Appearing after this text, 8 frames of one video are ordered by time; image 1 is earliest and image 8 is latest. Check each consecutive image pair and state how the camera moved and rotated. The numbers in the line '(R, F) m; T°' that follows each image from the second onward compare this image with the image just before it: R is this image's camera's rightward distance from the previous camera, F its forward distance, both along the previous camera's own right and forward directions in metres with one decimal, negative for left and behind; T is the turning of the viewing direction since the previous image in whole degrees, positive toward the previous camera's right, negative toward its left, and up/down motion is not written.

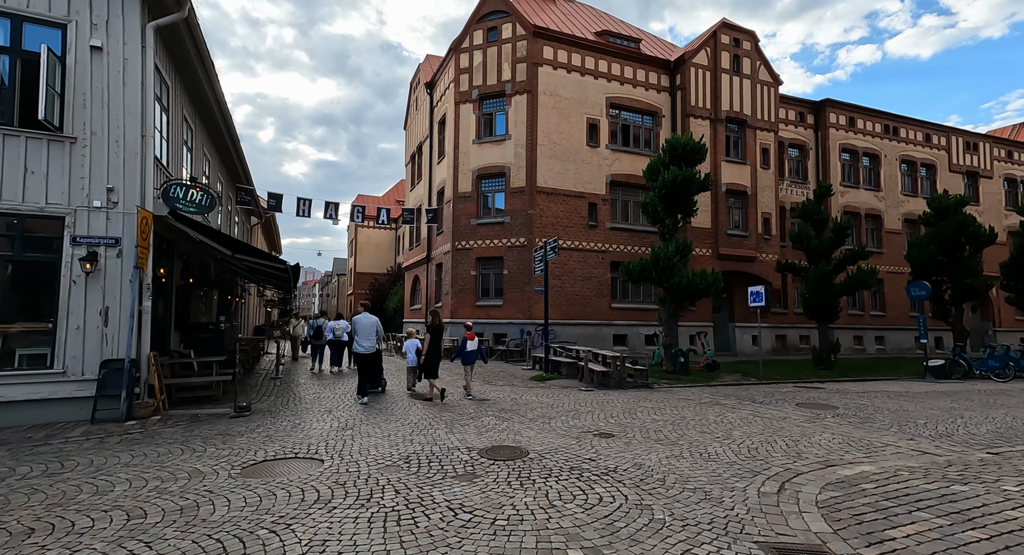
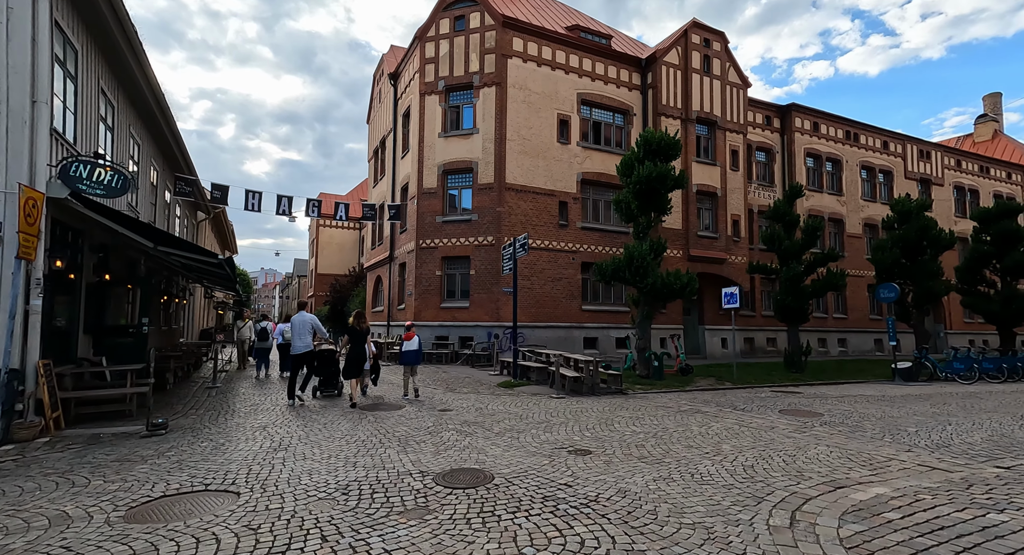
(0.0, +0.9) m; +3°
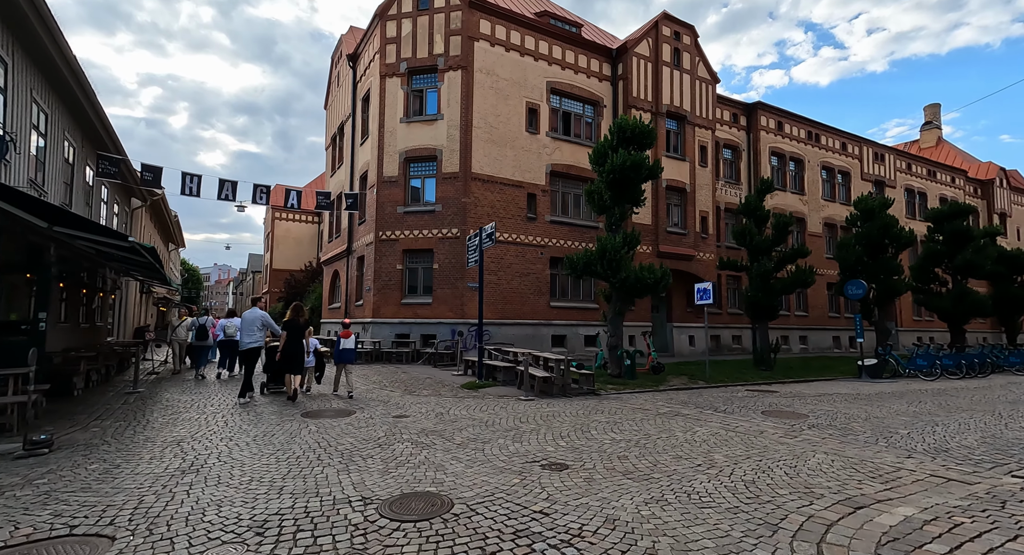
(0.0, +0.9) m; +4°
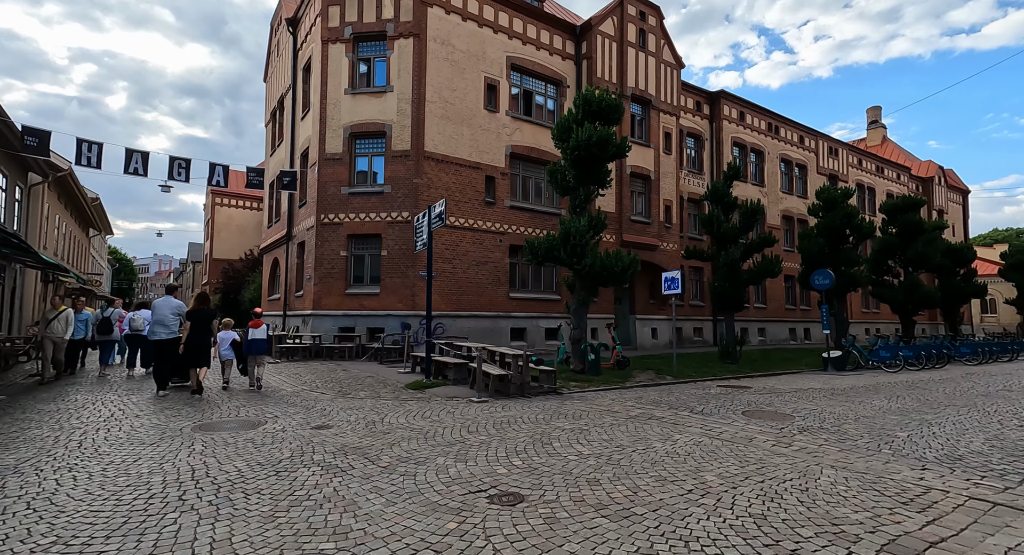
(+0.2, +1.3) m; +4°
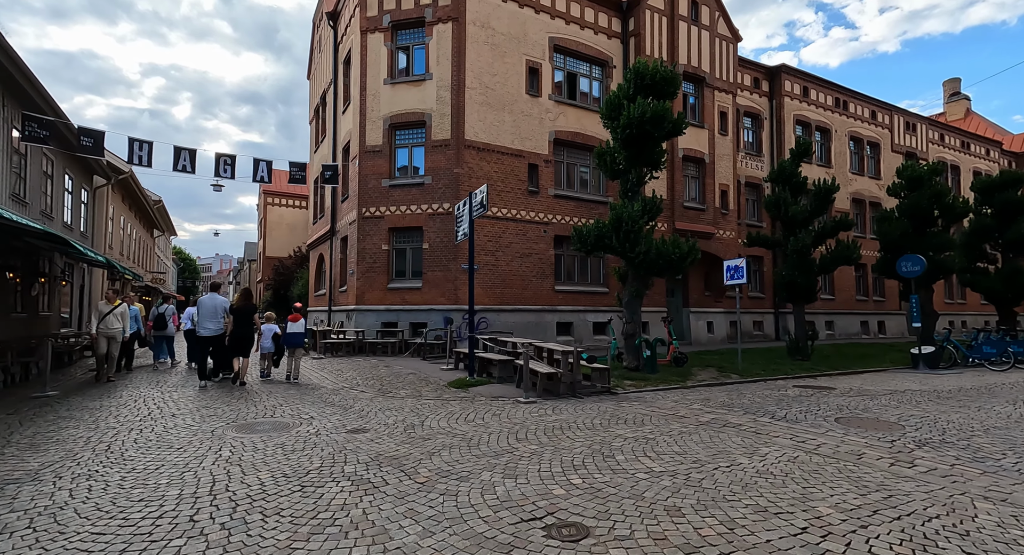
(-0.1, +0.8) m; -5°
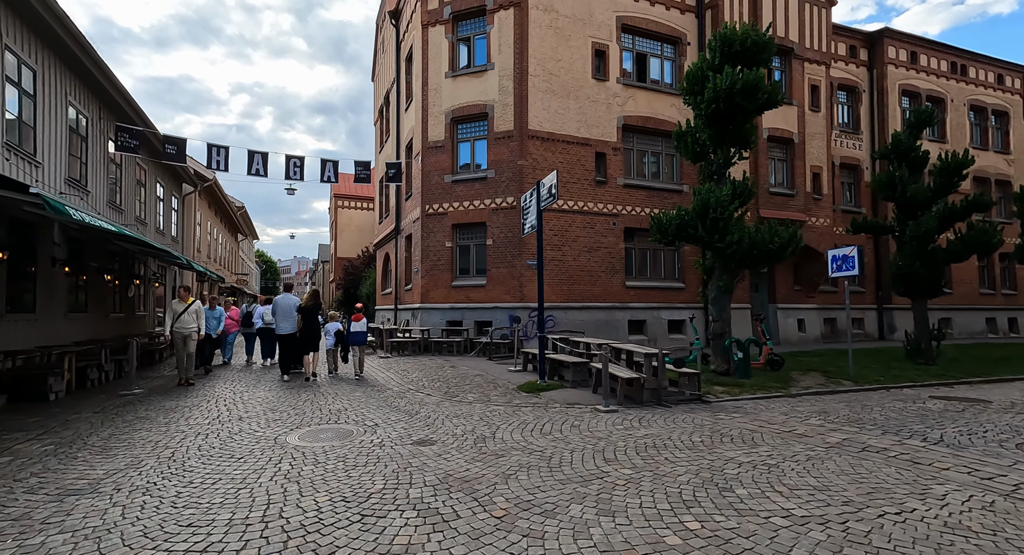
(-0.2, +0.8) m; -7°
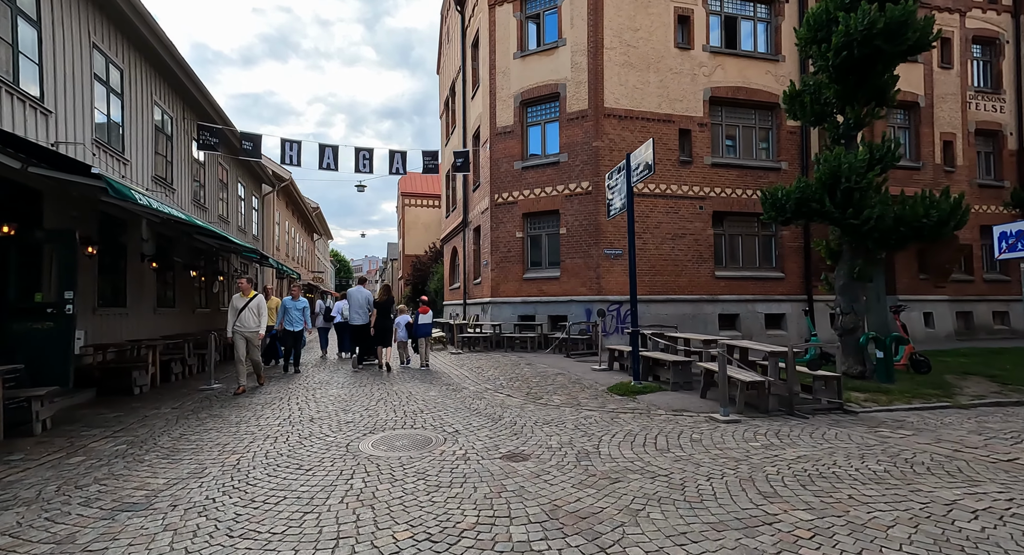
(-0.4, +1.0) m; -7°
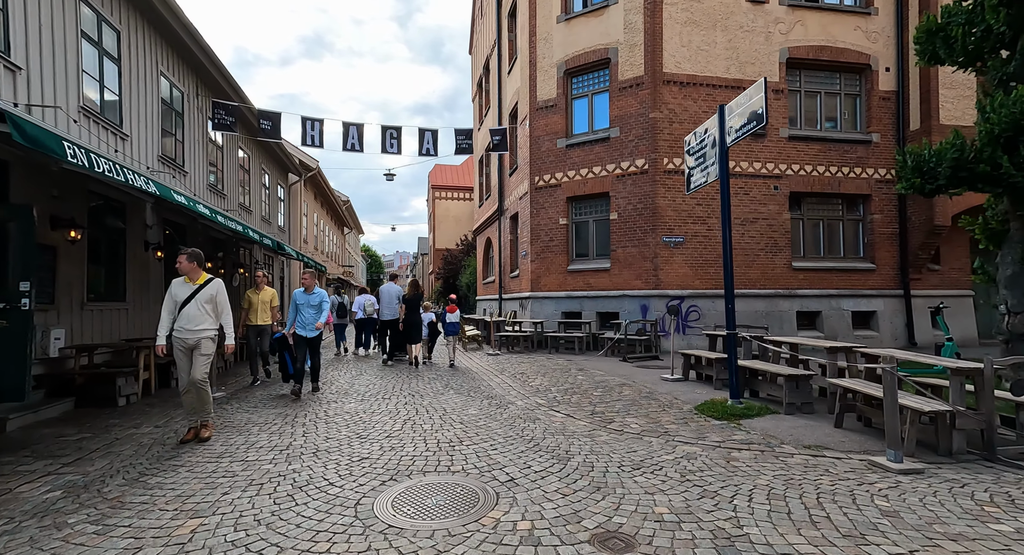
(-0.4, +1.8) m; -3°
